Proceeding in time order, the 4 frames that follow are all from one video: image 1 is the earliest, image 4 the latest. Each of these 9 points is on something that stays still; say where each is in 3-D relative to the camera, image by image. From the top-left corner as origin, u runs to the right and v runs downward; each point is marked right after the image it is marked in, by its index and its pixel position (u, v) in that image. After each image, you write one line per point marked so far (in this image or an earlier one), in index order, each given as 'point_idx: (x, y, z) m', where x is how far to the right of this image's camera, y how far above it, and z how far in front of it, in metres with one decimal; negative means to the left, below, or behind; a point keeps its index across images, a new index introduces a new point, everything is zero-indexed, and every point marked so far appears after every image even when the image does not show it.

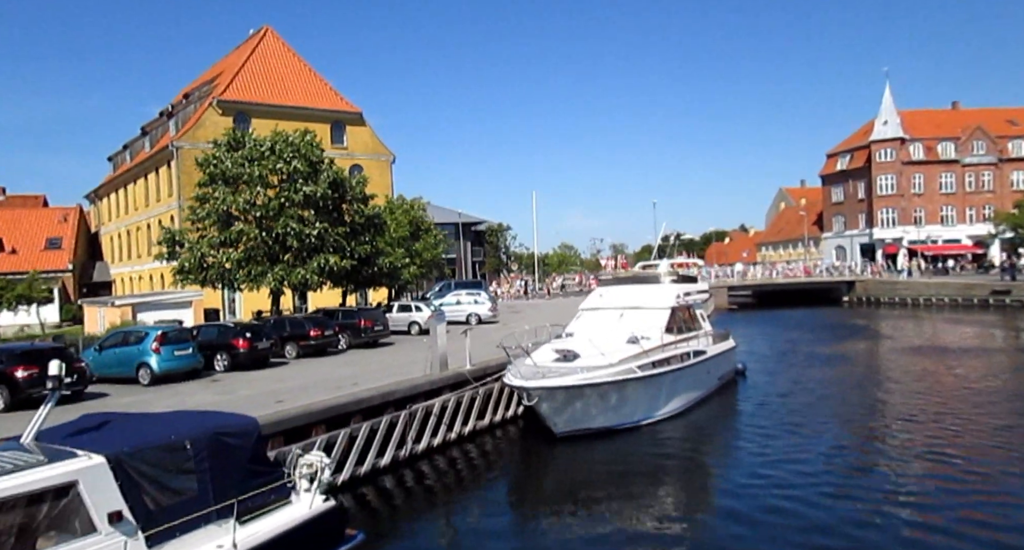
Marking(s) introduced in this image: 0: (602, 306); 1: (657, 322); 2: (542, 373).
0: (+2.6, -0.9, +19.6) m
1: (+3.9, -1.3, +18.6) m
2: (+0.7, -2.2, +15.3) m
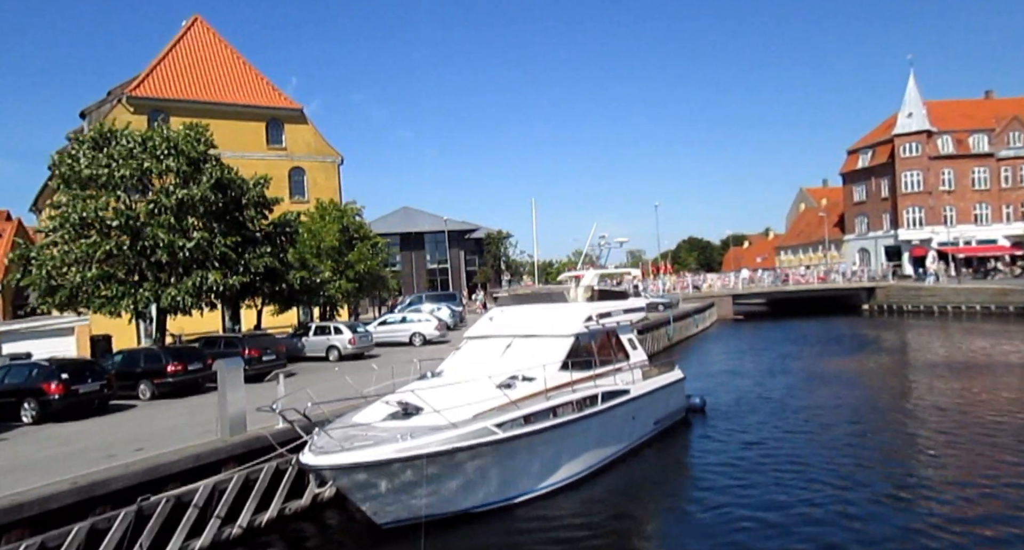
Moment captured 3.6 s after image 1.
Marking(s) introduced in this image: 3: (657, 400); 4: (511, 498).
0: (-0.5, -1.3, +14.8) m
1: (+0.8, -1.7, +13.8) m
2: (-2.5, -2.6, +10.7) m
3: (+3.5, -3.0, +16.3) m
4: (0.0, -3.9, +12.0) m
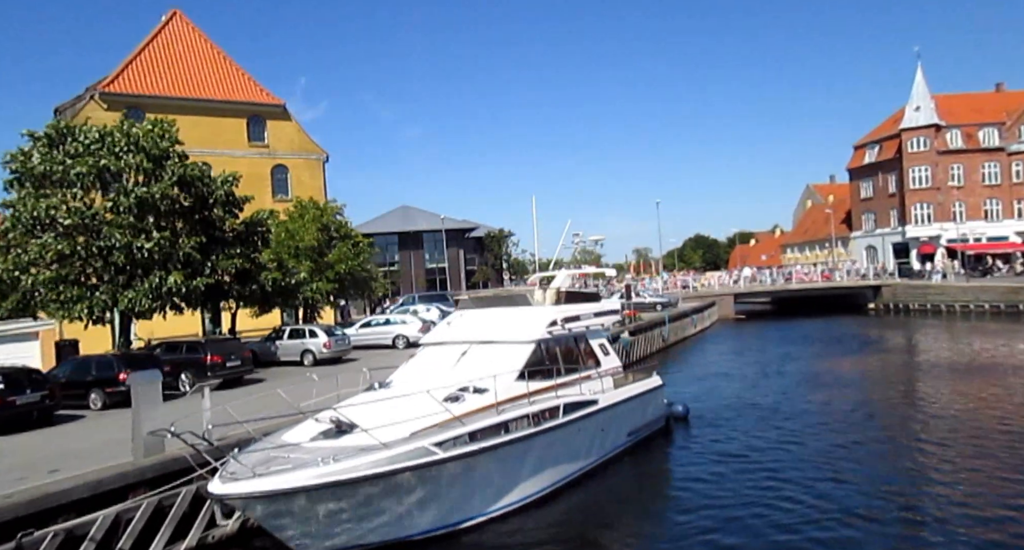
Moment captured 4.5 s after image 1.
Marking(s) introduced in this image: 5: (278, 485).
0: (-1.3, -1.3, +13.7) m
1: (0.0, -1.7, +12.6) m
2: (-3.4, -2.6, +9.6) m
3: (+2.6, -3.0, +15.2) m
4: (-0.9, -3.9, +10.8) m
5: (-3.1, -2.8, +9.0) m
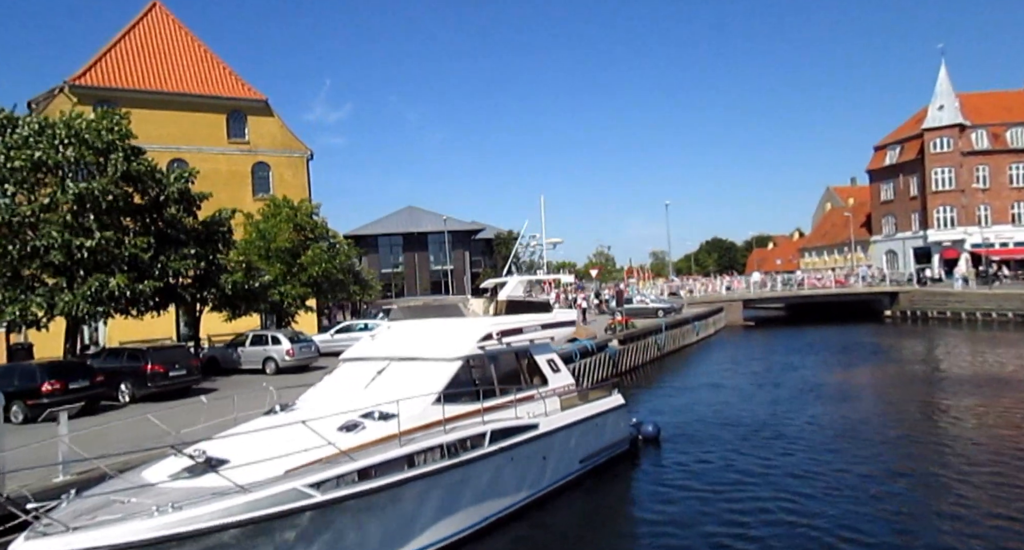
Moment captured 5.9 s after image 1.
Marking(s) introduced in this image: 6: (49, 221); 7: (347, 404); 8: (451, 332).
0: (-2.6, -1.4, +12.0) m
1: (-1.3, -1.8, +11.0) m
2: (-4.8, -2.7, +8.0) m
3: (+1.4, -3.2, +13.4) m
4: (-2.2, -4.0, +9.1) m
5: (-4.5, -2.8, +7.4) m
6: (-13.1, +1.5, +19.4) m
7: (-2.5, -2.0, +10.8) m
8: (-1.0, -1.0, +12.0) m
